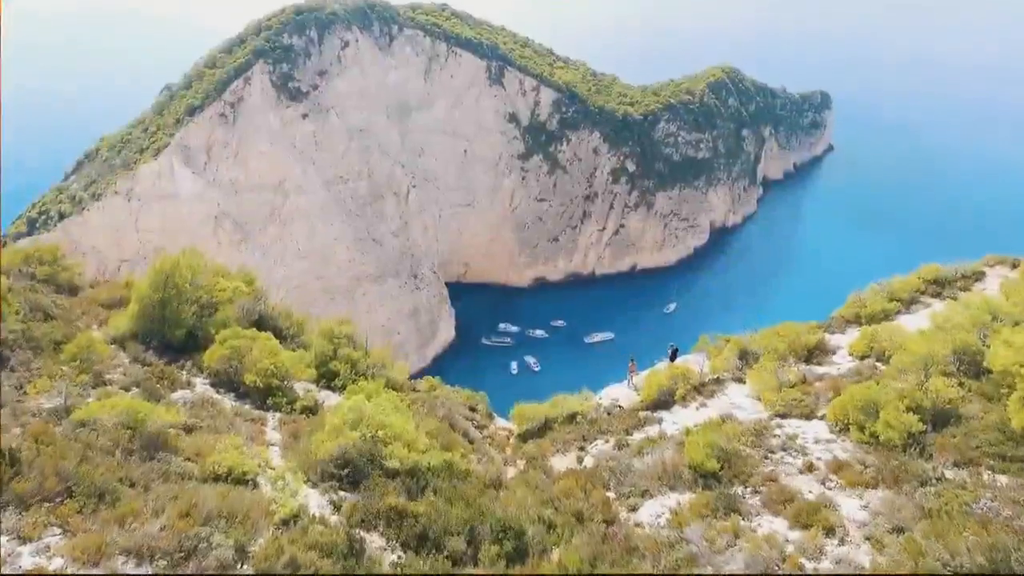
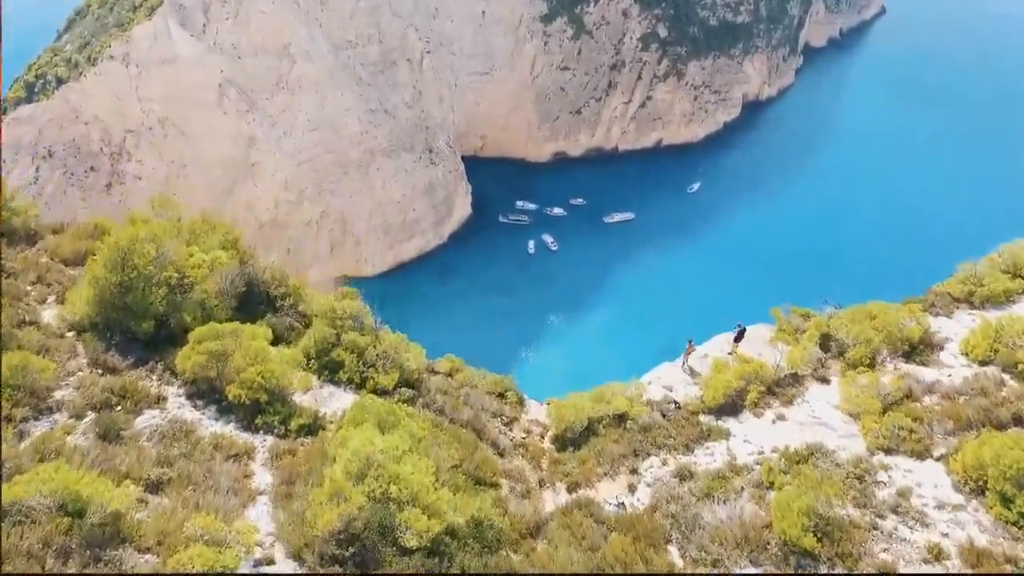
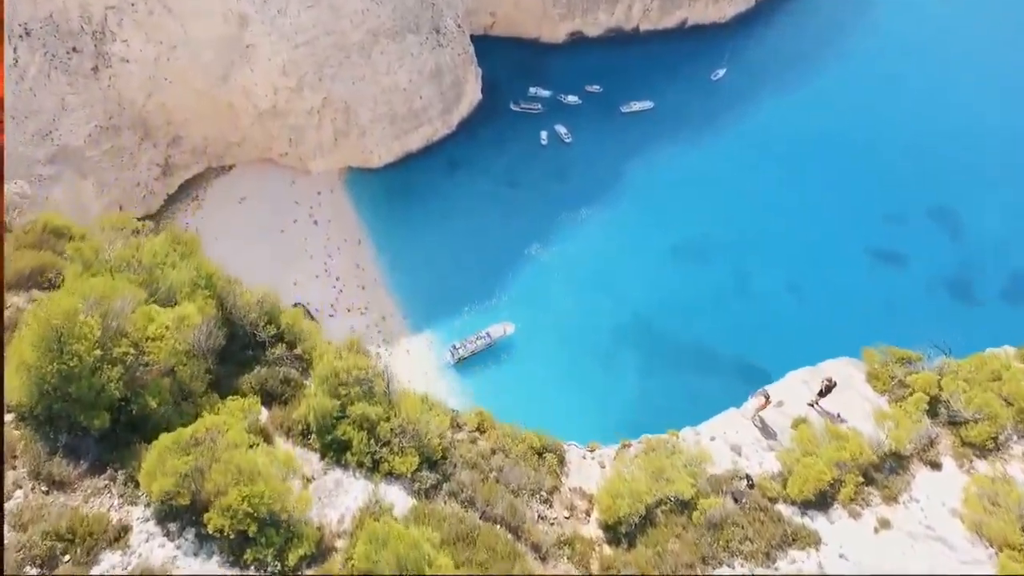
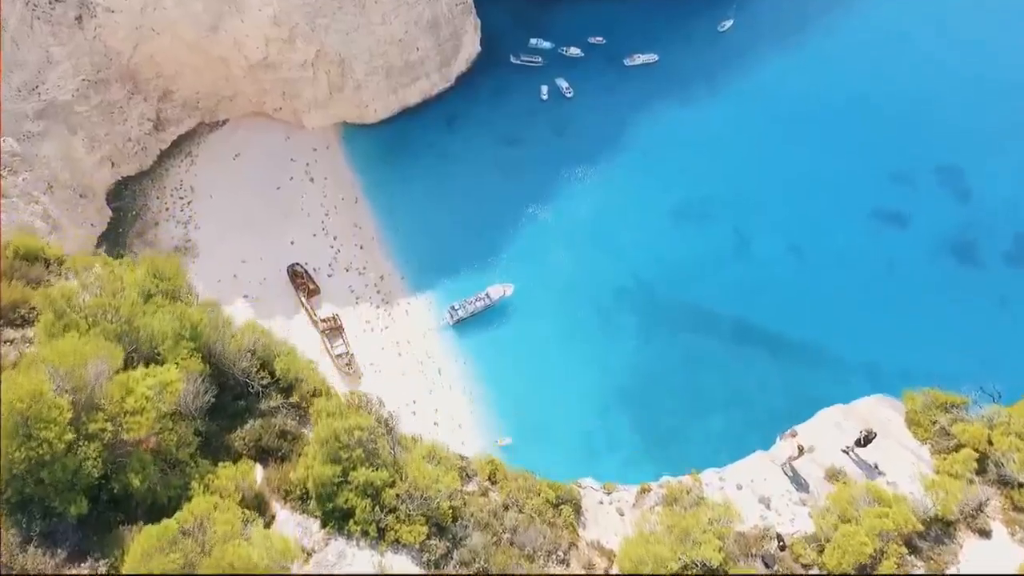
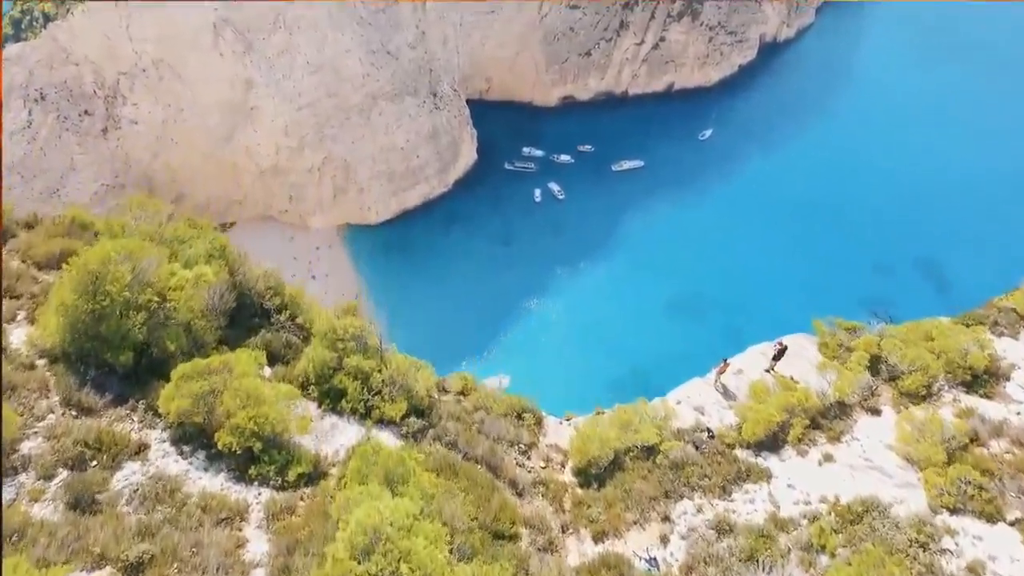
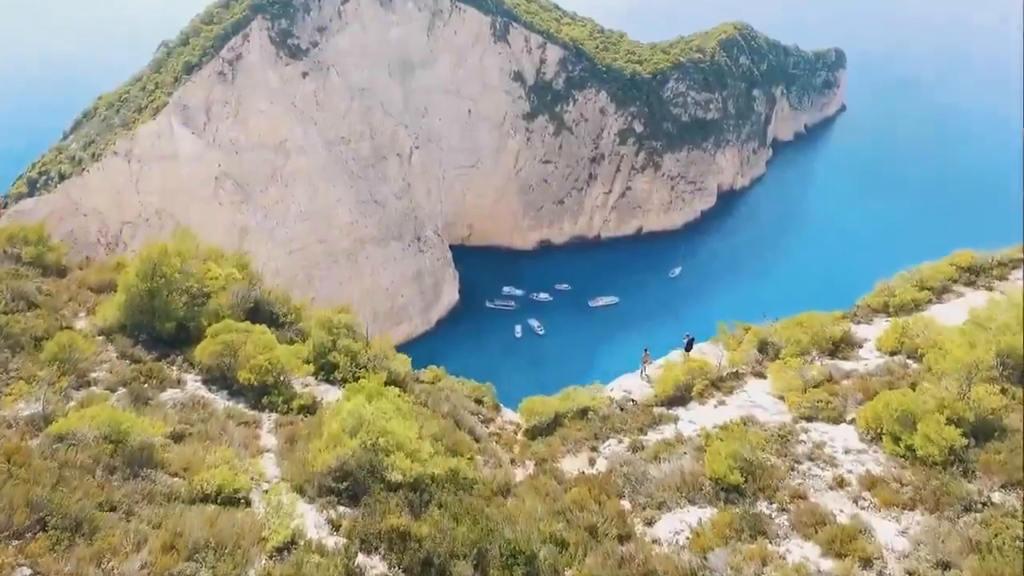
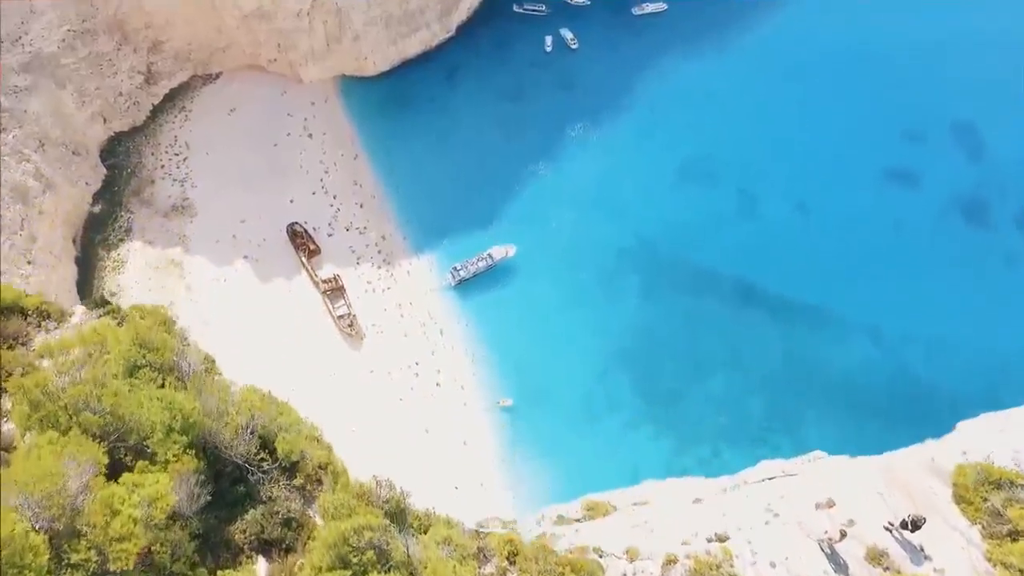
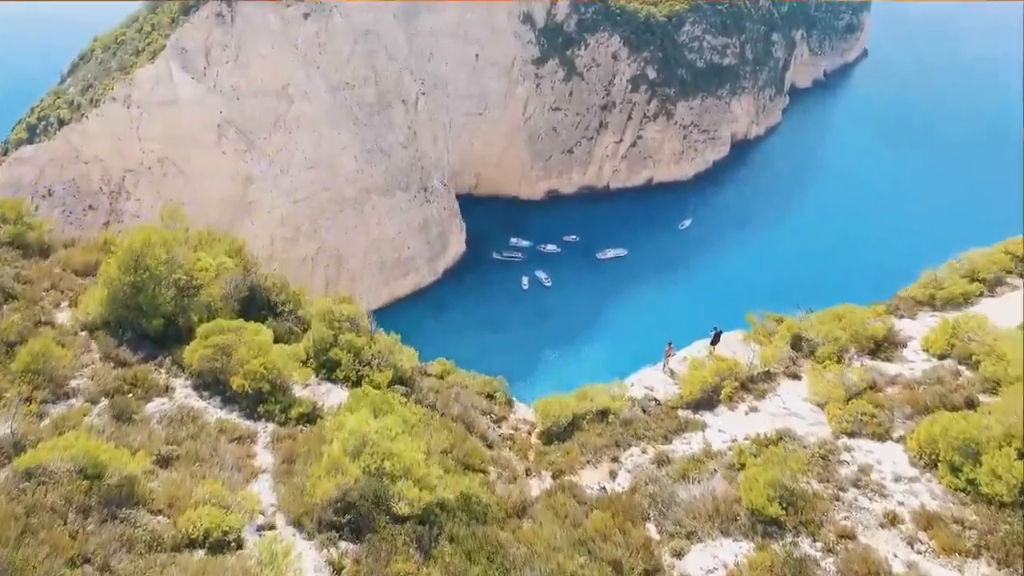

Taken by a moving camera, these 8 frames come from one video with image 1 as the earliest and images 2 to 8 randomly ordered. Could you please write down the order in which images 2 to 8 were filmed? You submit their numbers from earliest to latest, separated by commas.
6, 8, 2, 5, 3, 4, 7
